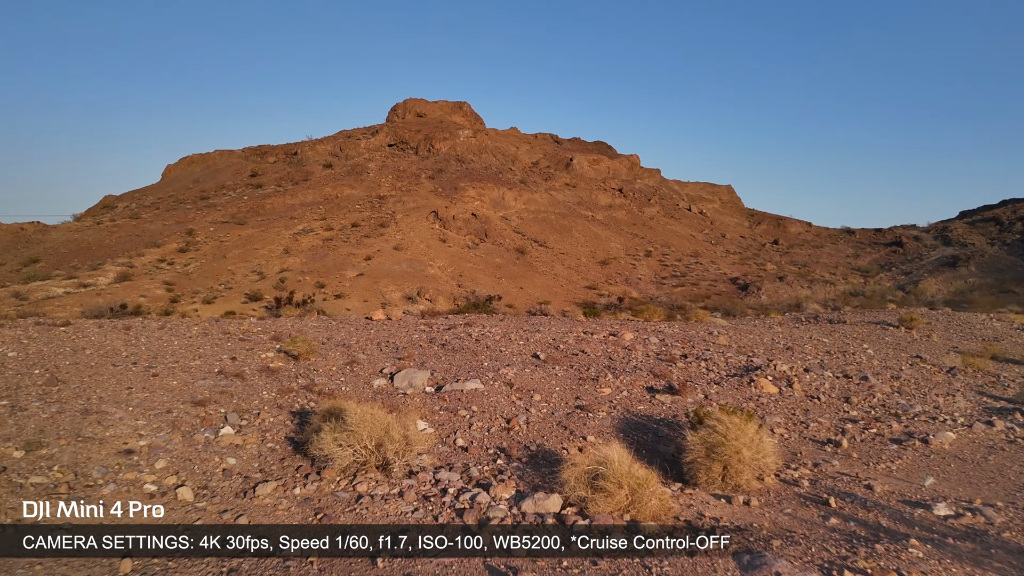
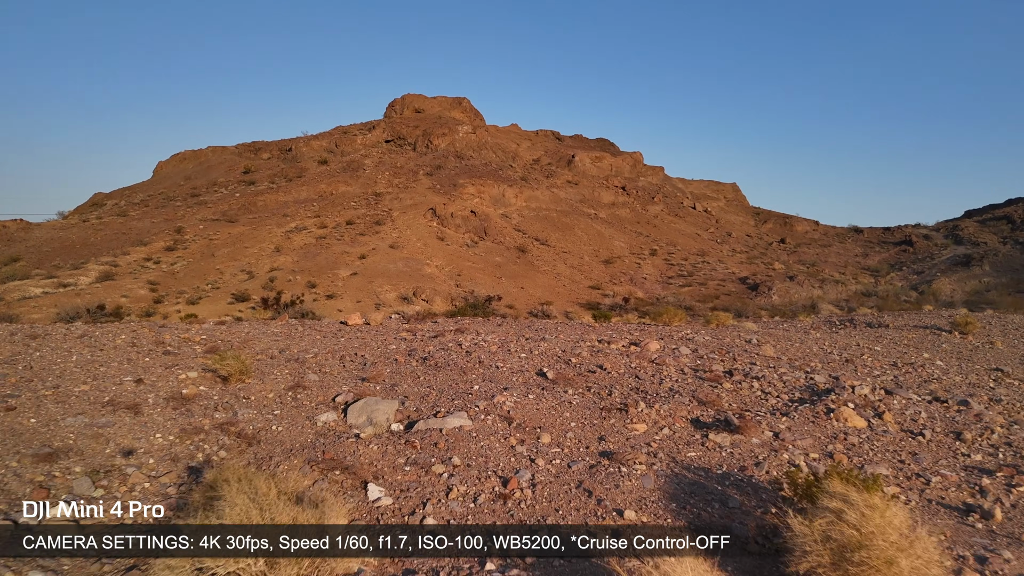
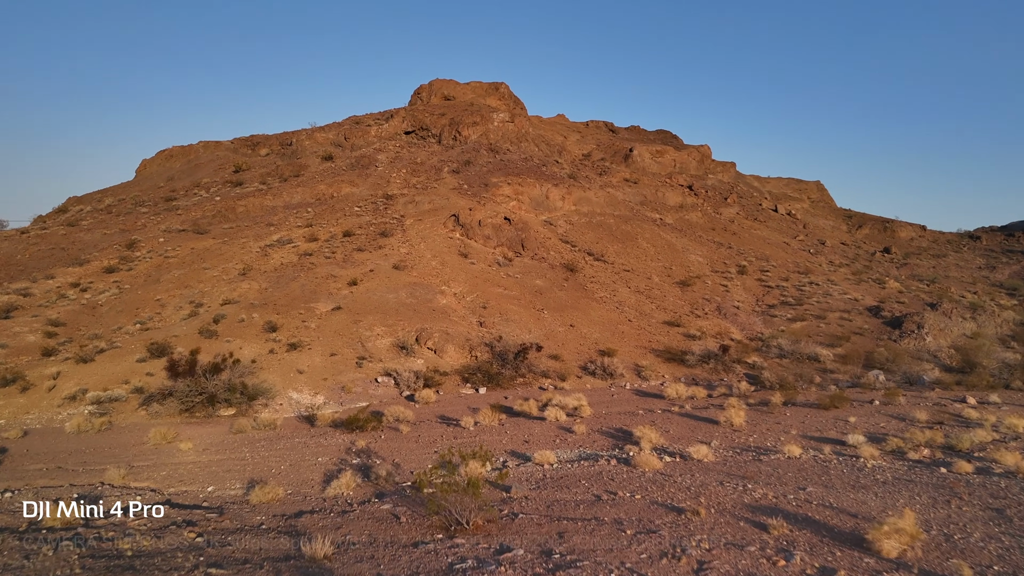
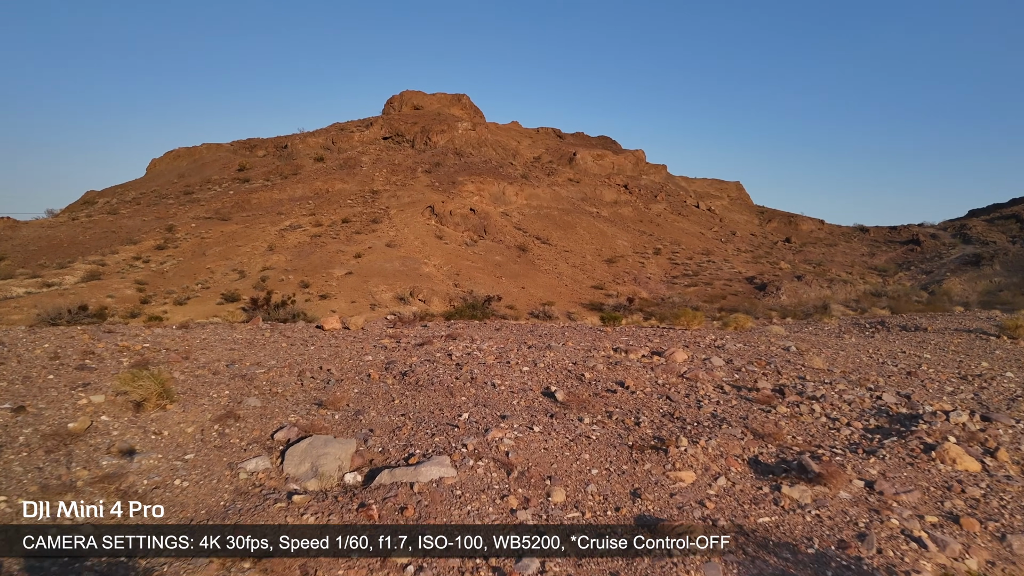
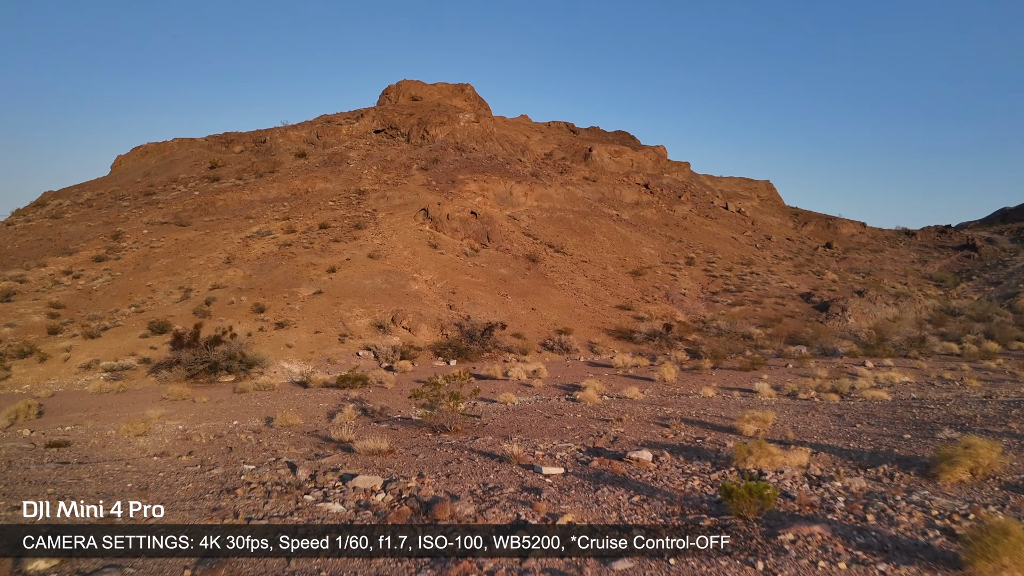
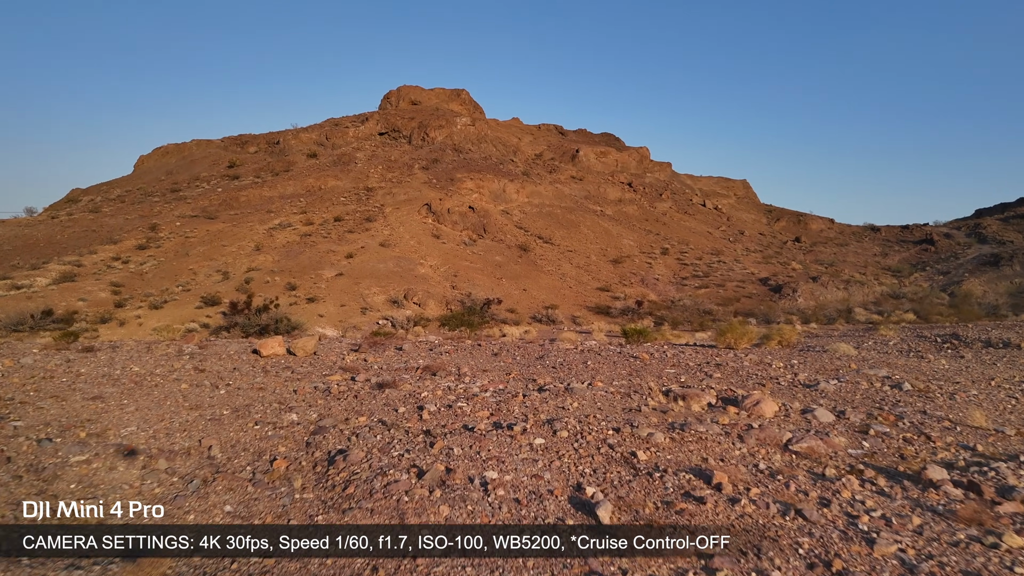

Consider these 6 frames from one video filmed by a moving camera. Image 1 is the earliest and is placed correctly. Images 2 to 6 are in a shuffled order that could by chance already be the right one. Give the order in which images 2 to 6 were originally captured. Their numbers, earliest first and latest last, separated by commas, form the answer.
2, 4, 6, 5, 3
